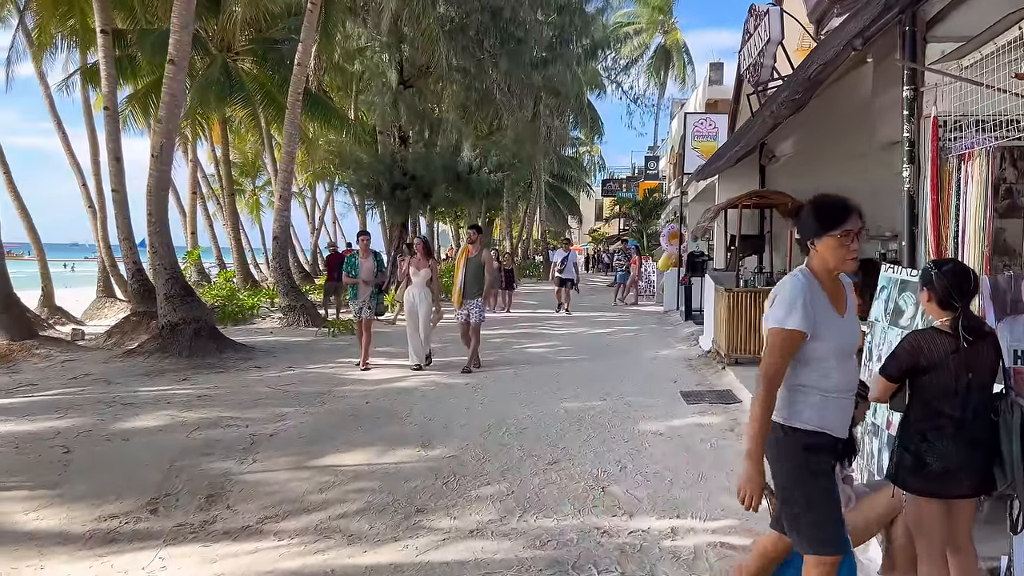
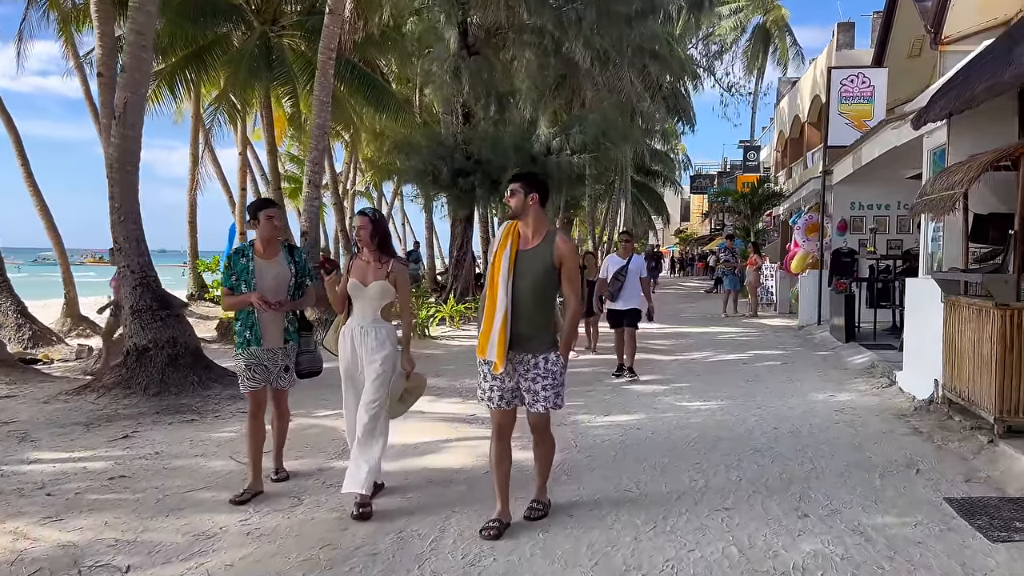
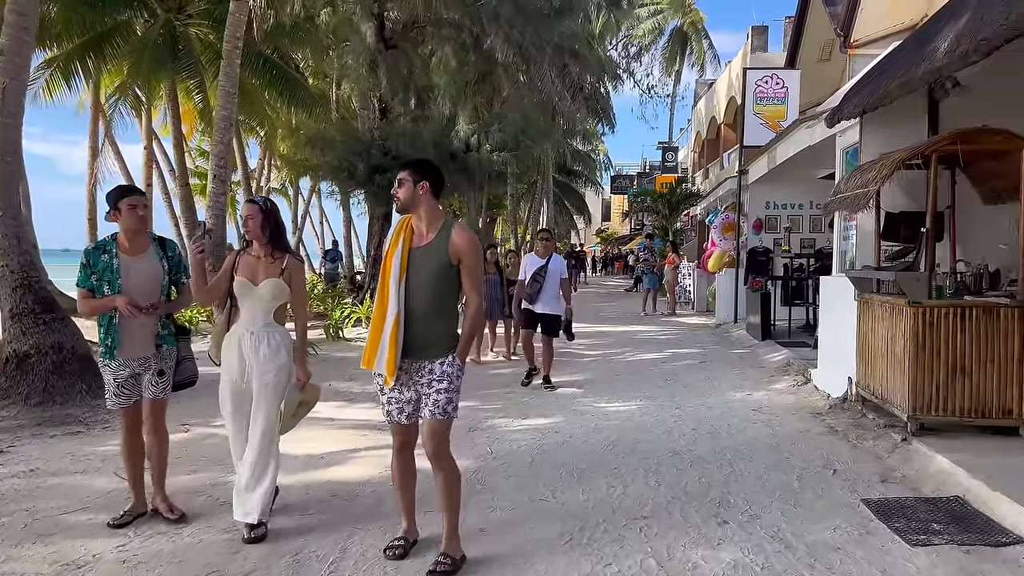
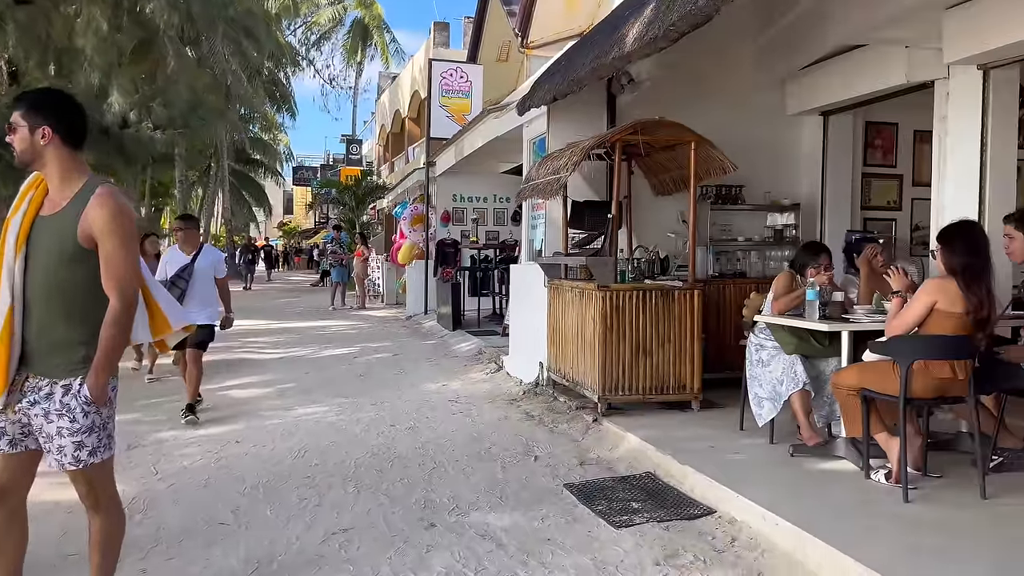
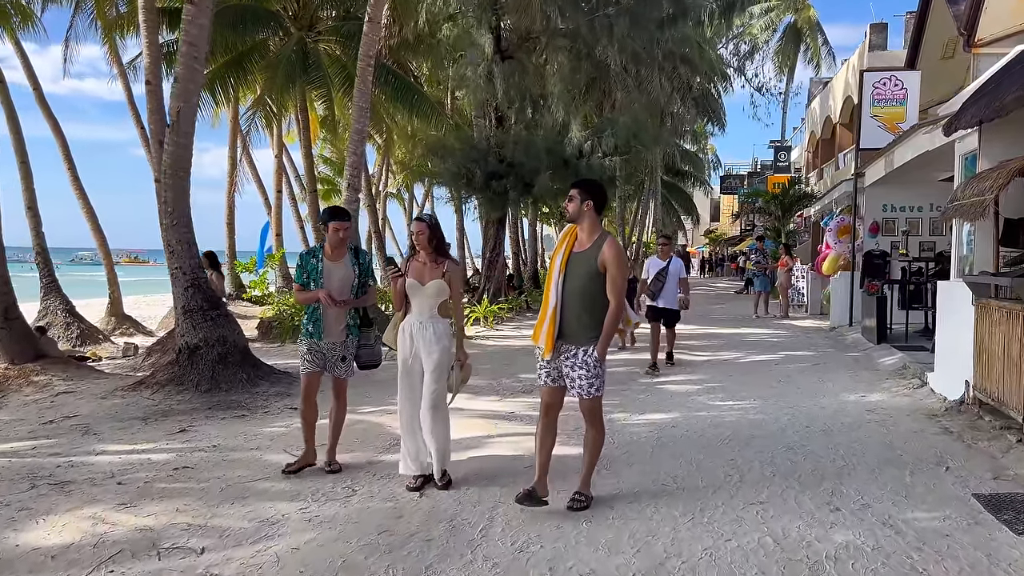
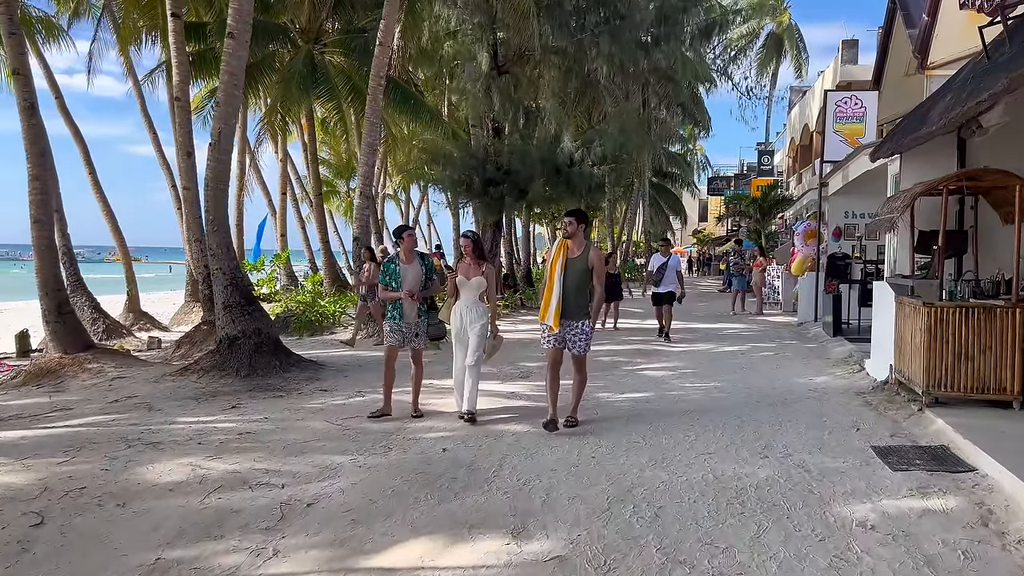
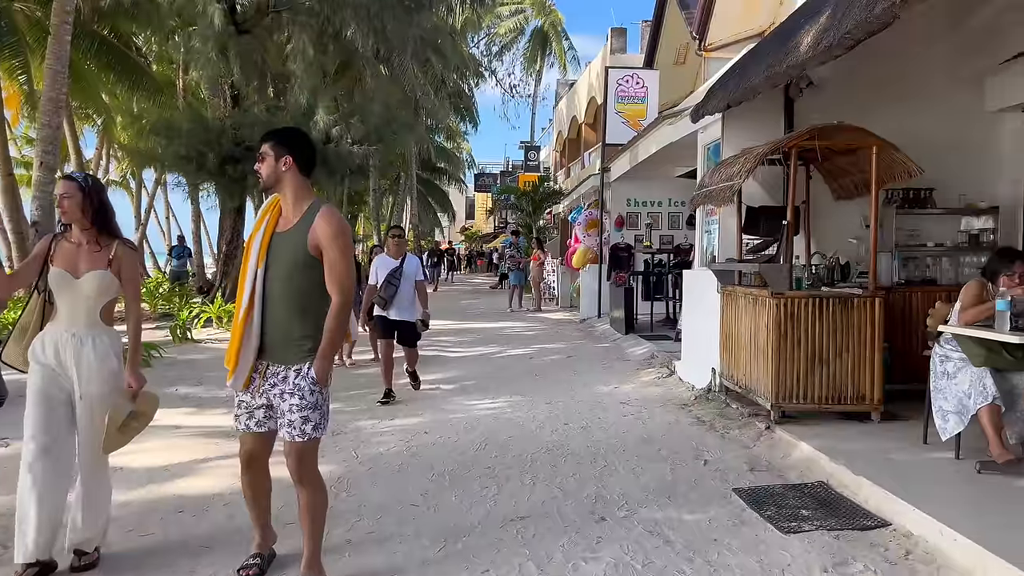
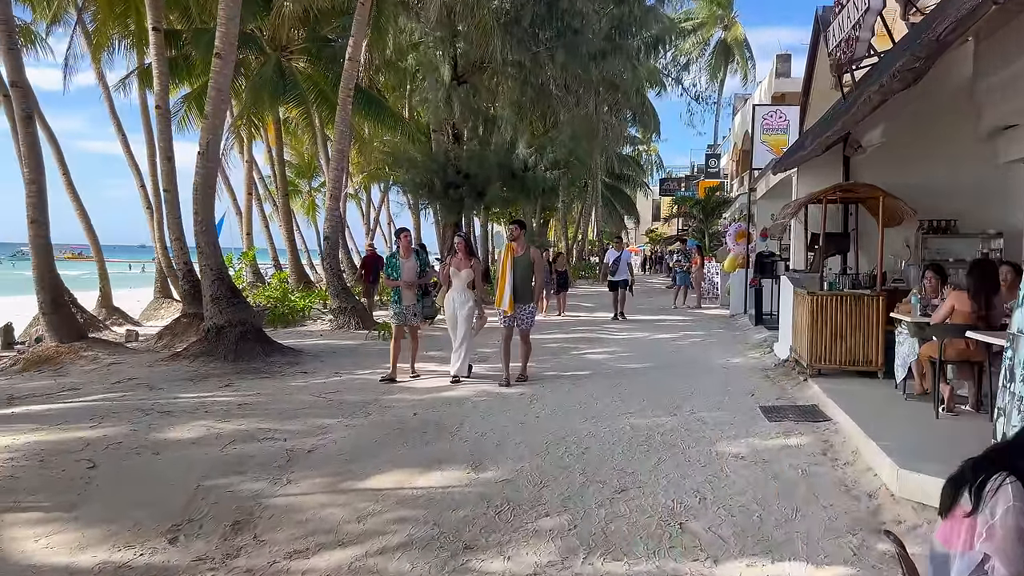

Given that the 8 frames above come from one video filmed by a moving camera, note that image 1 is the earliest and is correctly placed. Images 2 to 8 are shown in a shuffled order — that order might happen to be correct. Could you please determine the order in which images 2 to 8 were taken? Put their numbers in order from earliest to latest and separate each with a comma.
8, 6, 5, 2, 3, 7, 4
